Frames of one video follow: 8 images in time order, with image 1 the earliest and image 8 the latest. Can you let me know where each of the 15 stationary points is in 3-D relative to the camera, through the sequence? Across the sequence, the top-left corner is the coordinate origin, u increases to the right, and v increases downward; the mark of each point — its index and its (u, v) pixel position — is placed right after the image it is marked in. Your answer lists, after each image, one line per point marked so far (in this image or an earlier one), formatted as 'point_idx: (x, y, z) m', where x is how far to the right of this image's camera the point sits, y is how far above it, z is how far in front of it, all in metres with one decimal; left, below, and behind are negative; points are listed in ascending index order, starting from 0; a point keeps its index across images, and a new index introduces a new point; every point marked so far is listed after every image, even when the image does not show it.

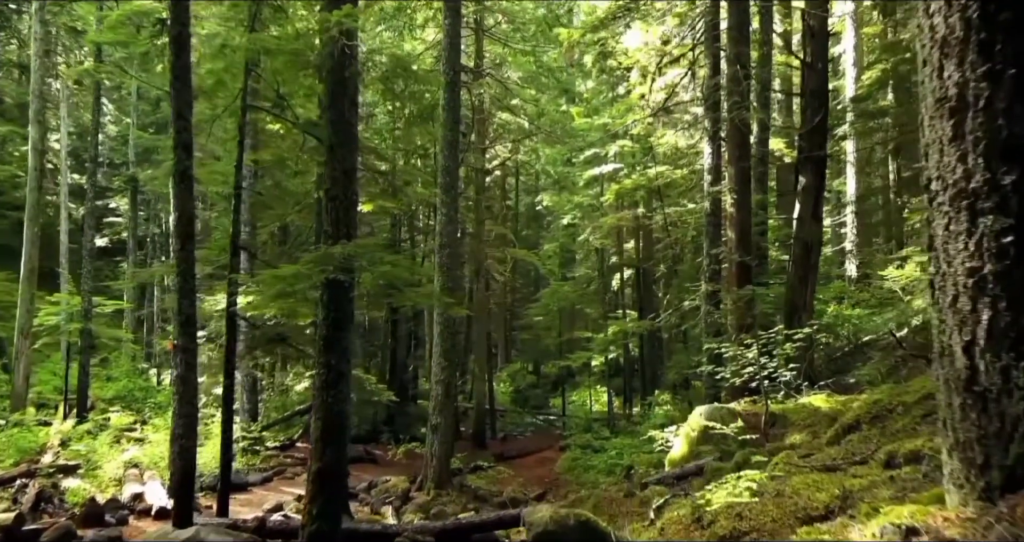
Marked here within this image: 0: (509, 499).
0: (-0.1, -4.4, +14.3) m
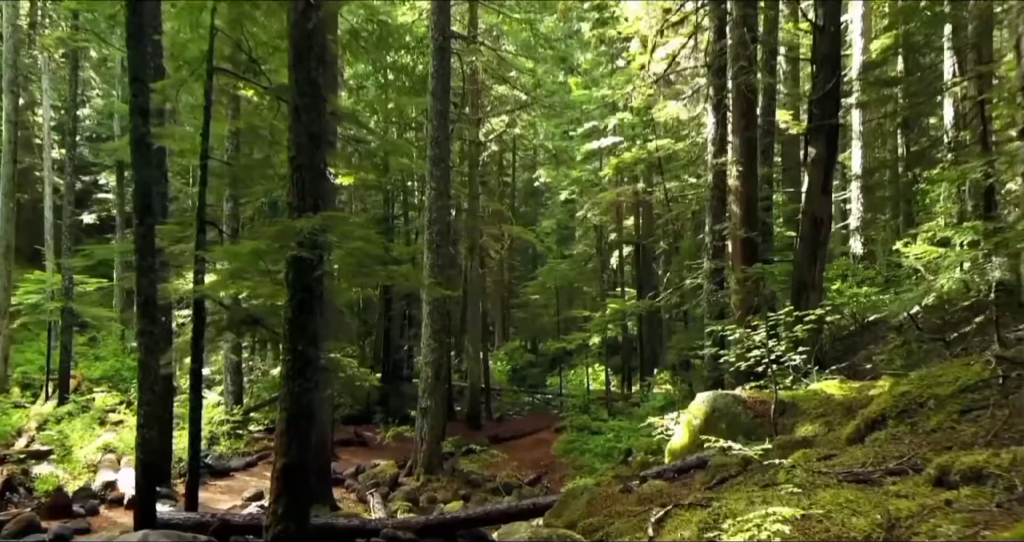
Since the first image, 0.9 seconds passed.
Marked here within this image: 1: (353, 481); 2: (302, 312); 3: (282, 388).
0: (-0.2, -4.0, +13.8) m
1: (-2.8, -3.7, +13.1) m
2: (-1.8, -0.3, +6.2) m
3: (-1.9, -1.0, +6.2) m
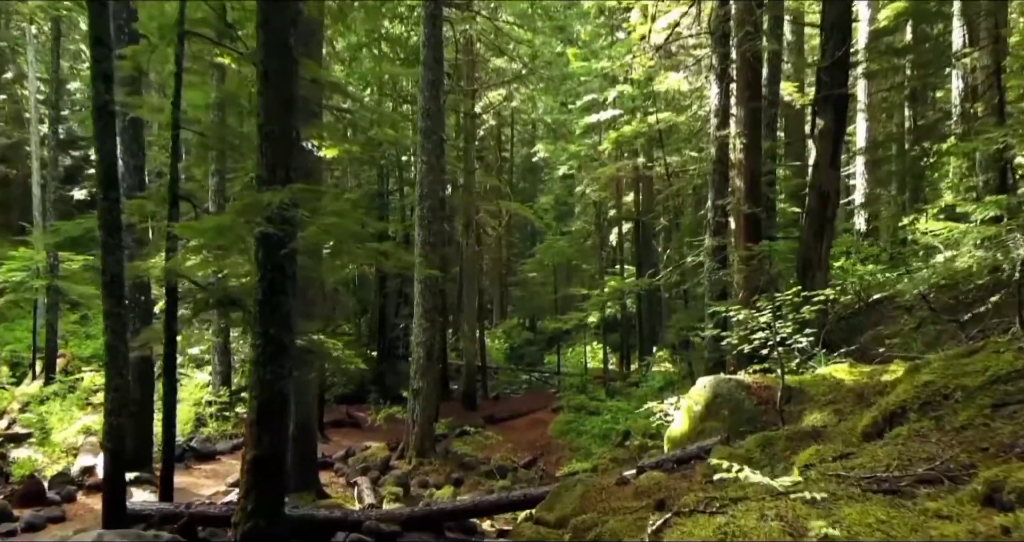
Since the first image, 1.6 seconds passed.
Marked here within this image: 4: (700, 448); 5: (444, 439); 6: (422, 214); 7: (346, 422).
0: (-0.3, -3.6, +13.4) m
1: (-2.9, -3.3, +12.8) m
2: (-1.9, -0.2, +5.8) m
3: (-2.0, -0.8, +5.8) m
4: (+1.7, -1.6, +6.7) m
5: (-1.4, -3.4, +15.2) m
6: (-1.7, +1.0, +13.4) m
7: (-3.6, -3.3, +16.2) m
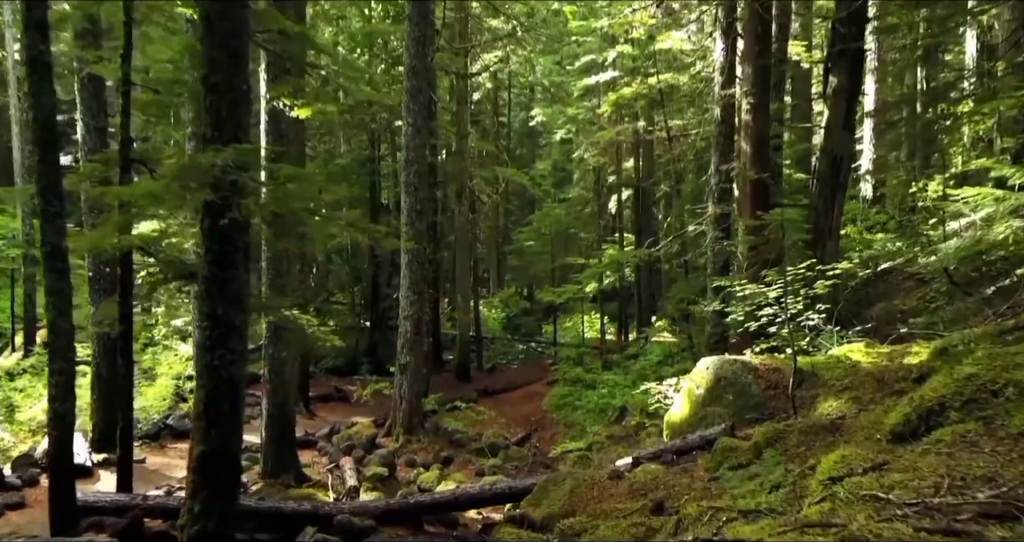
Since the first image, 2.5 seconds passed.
0: (-0.4, -3.1, +12.9) m
1: (-3.1, -2.8, +12.2) m
2: (-2.0, 0.0, +5.1) m
3: (-2.2, -0.6, +5.1) m
4: (+1.6, -1.4, +6.1) m
5: (-1.5, -2.8, +14.6) m
6: (-1.8, +1.5, +12.6) m
7: (-3.8, -2.7, +15.6) m
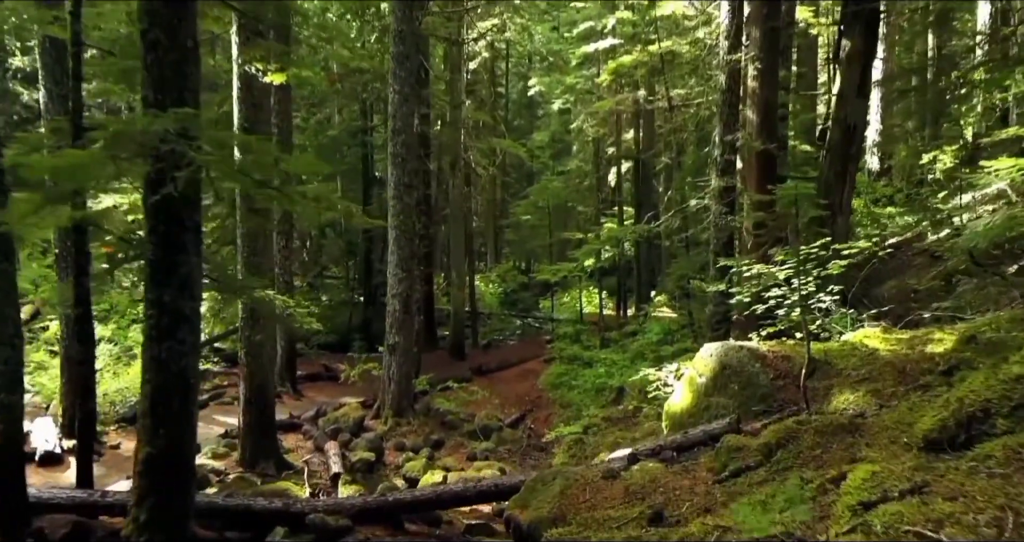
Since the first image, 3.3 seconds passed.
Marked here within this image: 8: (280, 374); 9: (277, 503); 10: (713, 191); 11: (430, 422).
0: (-0.6, -2.6, +12.4) m
1: (-3.2, -2.5, +11.8) m
2: (-2.1, +0.1, +4.5) m
3: (-2.3, -0.5, +4.6) m
4: (+1.5, -1.2, +5.6) m
5: (-1.7, -2.4, +14.2) m
6: (-1.9, +1.9, +12.0) m
7: (-3.9, -2.2, +15.2) m
8: (-4.4, -2.0, +14.0) m
9: (-2.0, -1.9, +6.2) m
10: (+2.9, +1.2, +10.8) m
11: (-1.4, -2.6, +12.5) m
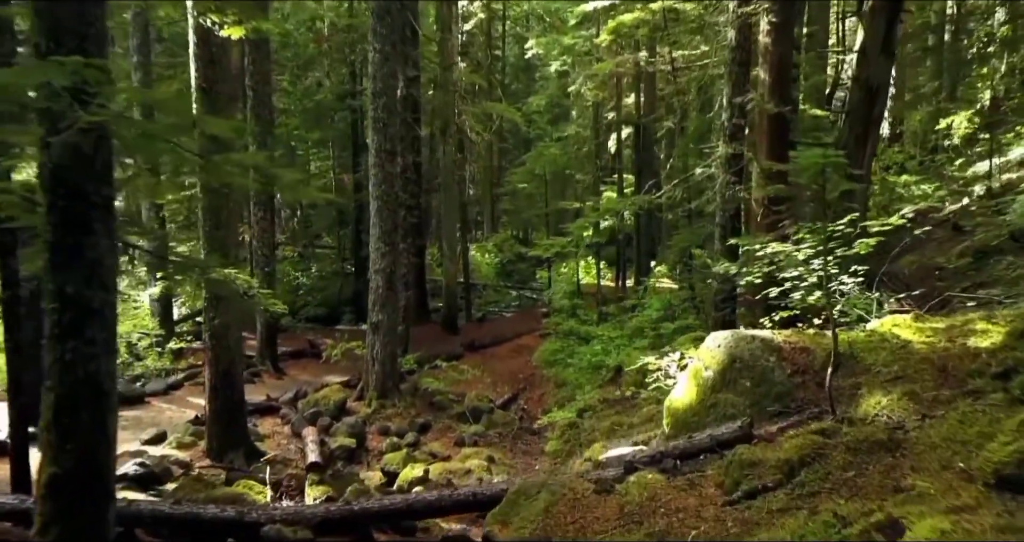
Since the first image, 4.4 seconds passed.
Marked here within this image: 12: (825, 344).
0: (-0.7, -2.2, +11.8) m
1: (-3.3, -2.1, +11.1) m
2: (-2.2, +0.2, +3.8) m
3: (-2.4, -0.4, +3.9) m
4: (+1.3, -1.1, +4.9) m
5: (-1.8, -1.9, +13.5) m
6: (-2.0, +2.3, +11.2) m
7: (-4.0, -1.6, +14.5) m
8: (-4.5, -1.5, +13.3) m
9: (-2.1, -1.8, +5.5) m
10: (+2.8, +1.5, +10.0) m
11: (-1.5, -2.1, +11.9) m
12: (+2.4, -0.6, +5.6) m
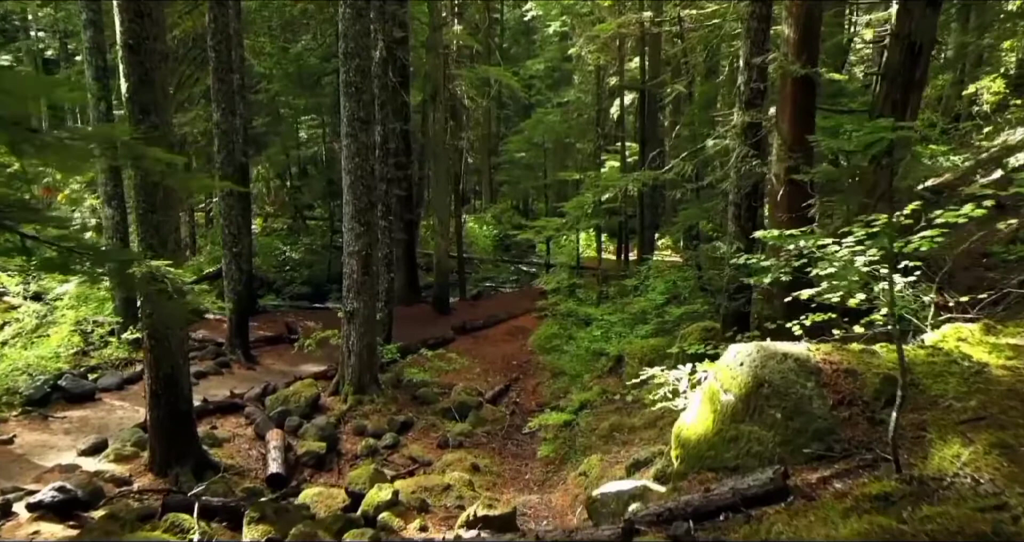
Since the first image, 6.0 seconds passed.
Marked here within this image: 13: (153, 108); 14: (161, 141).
0: (-0.8, -2.0, +10.8) m
1: (-3.5, -1.8, +10.1) m
2: (-2.4, +0.1, +2.6) m
3: (-2.6, -0.5, +2.8) m
4: (+1.2, -1.2, +3.8) m
5: (-1.9, -1.5, +12.5) m
6: (-2.2, +2.6, +9.9) m
7: (-4.2, -1.2, +13.5) m
8: (-4.7, -1.1, +12.3) m
9: (-2.3, -1.8, +4.5) m
10: (+2.6, +1.7, +8.8) m
11: (-1.7, -1.9, +10.9) m
12: (+2.2, -0.6, +4.5) m
13: (-3.4, +1.5, +7.0) m
14: (-3.3, +1.2, +7.0) m
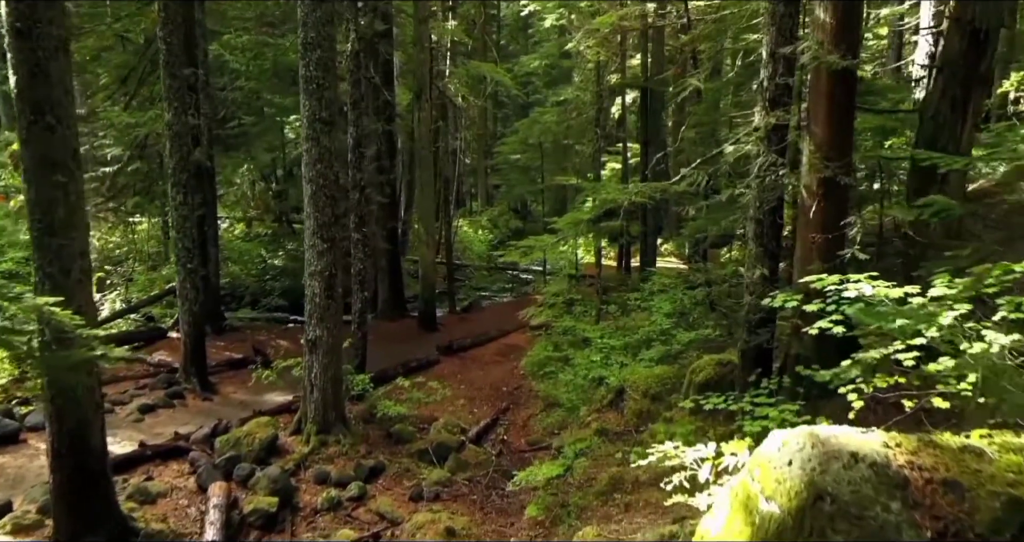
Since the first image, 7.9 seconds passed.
0: (-1.0, -2.2, +9.5) m
1: (-3.7, -2.1, +8.8) m
2: (-2.6, -0.2, +1.4) m
3: (-2.8, -0.8, +1.5) m
4: (+1.0, -1.4, +2.5) m
5: (-2.1, -1.8, +11.2) m
6: (-2.4, +2.3, +8.7) m
7: (-4.3, -1.5, +12.2) m
8: (-4.9, -1.4, +11.0) m
9: (-2.5, -2.1, +3.2) m
10: (+2.5, +1.4, +7.5) m
11: (-1.8, -2.1, +9.6) m
12: (+2.0, -0.9, +3.2) m
13: (-3.6, +1.3, +5.7) m
14: (-3.5, +1.0, +5.7) m
